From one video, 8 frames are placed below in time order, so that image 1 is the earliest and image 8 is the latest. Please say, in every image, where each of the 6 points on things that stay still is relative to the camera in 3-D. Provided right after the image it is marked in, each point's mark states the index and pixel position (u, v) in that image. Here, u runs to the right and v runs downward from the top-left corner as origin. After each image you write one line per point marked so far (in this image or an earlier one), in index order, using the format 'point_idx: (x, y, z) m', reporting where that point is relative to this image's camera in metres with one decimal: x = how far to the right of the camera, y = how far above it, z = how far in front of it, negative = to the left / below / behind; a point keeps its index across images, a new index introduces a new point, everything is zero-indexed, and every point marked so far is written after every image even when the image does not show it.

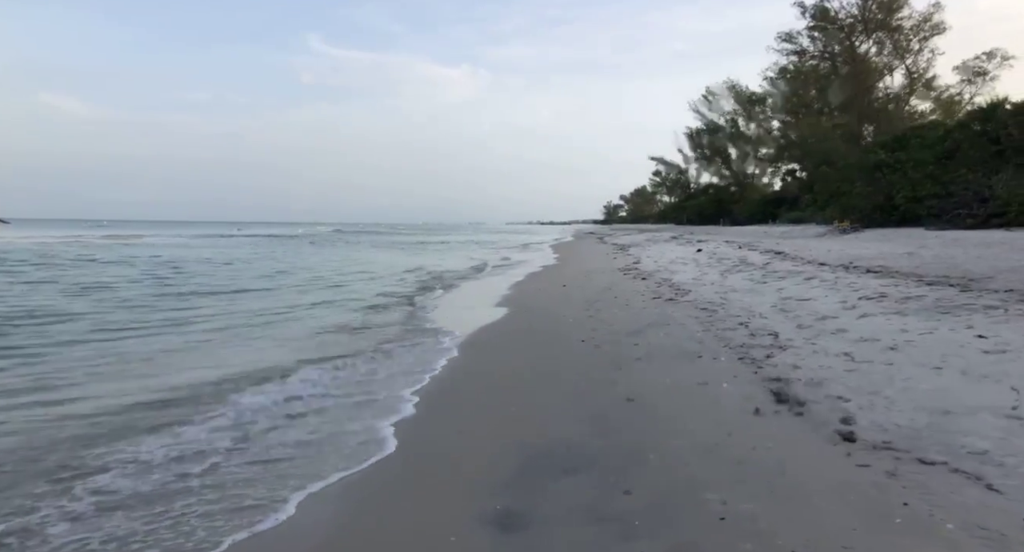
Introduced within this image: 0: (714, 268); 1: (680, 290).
0: (+4.5, +0.2, +13.7) m
1: (+2.9, -0.2, +10.7) m
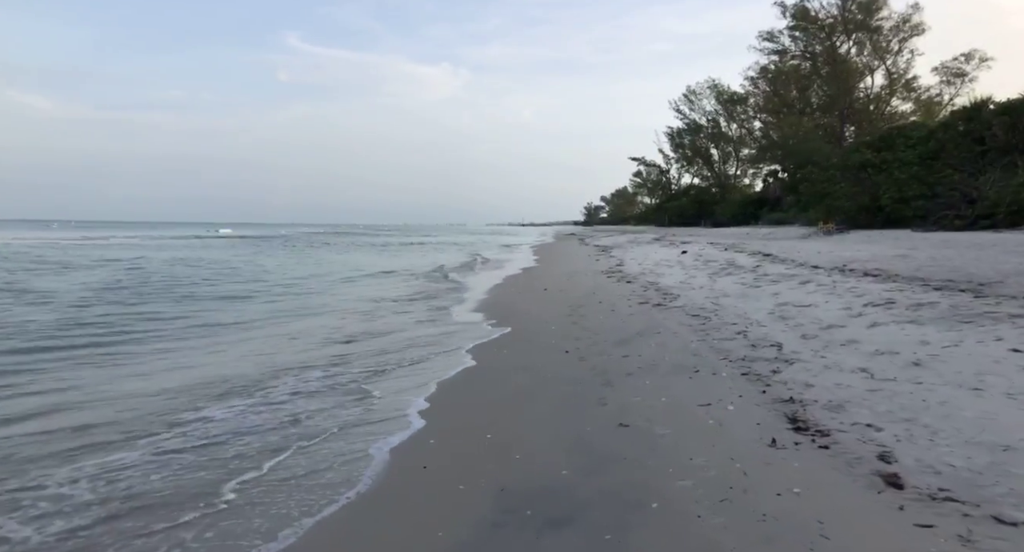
0: (+4.1, +0.1, +13.2) m
1: (+2.6, -0.3, +10.1) m
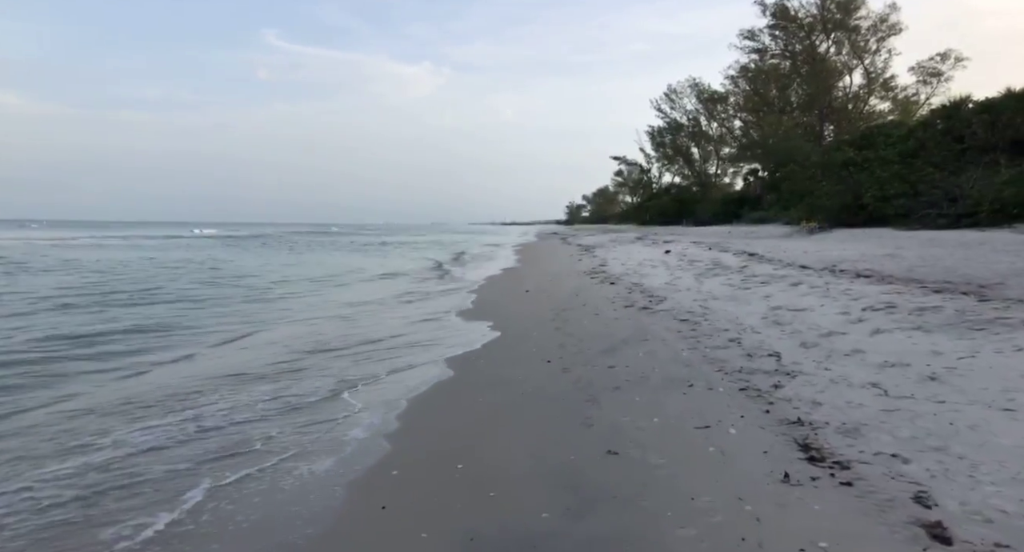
0: (+3.7, +0.1, +12.9) m
1: (+2.3, -0.3, +9.7) m
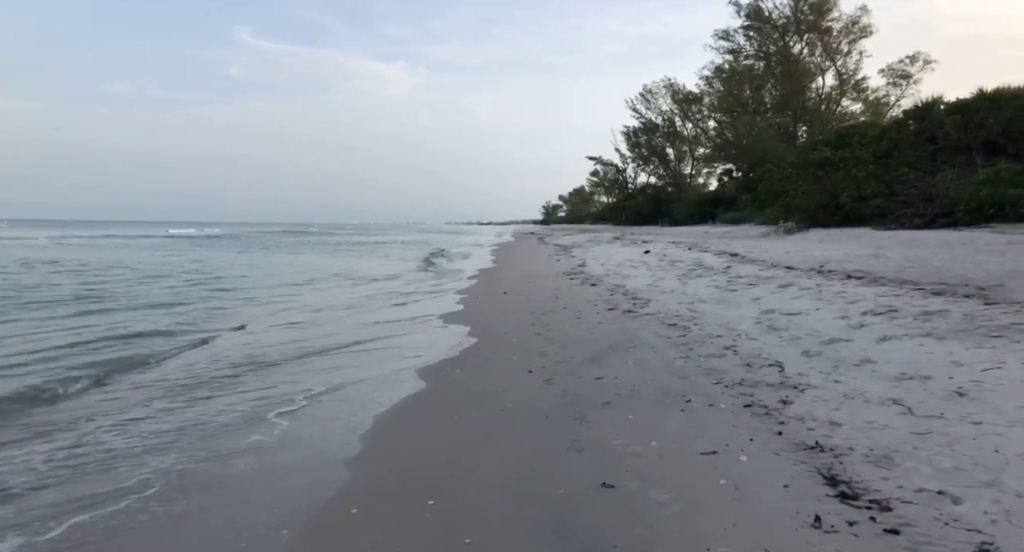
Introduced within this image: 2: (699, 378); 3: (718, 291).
0: (+3.2, +0.1, +12.5) m
1: (+1.9, -0.3, +9.3) m
2: (+1.4, -0.8, +4.7) m
3: (+3.0, -0.2, +9.0) m
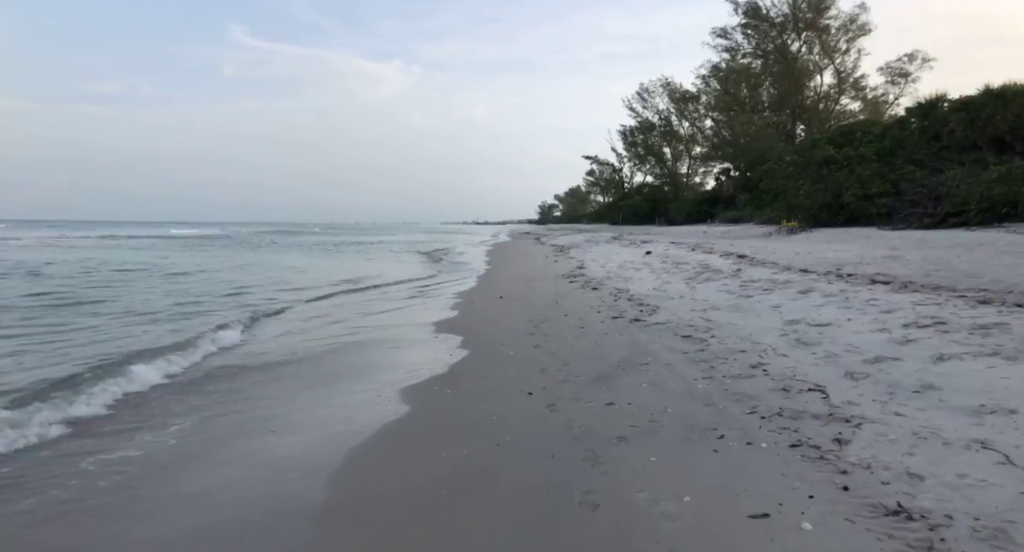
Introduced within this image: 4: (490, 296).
0: (+3.1, 0.0, +11.9) m
1: (+1.9, -0.4, +8.6) m
2: (+1.4, -0.8, +4.0) m
3: (+3.0, -0.3, +8.3) m
4: (-0.4, -0.4, +11.6) m
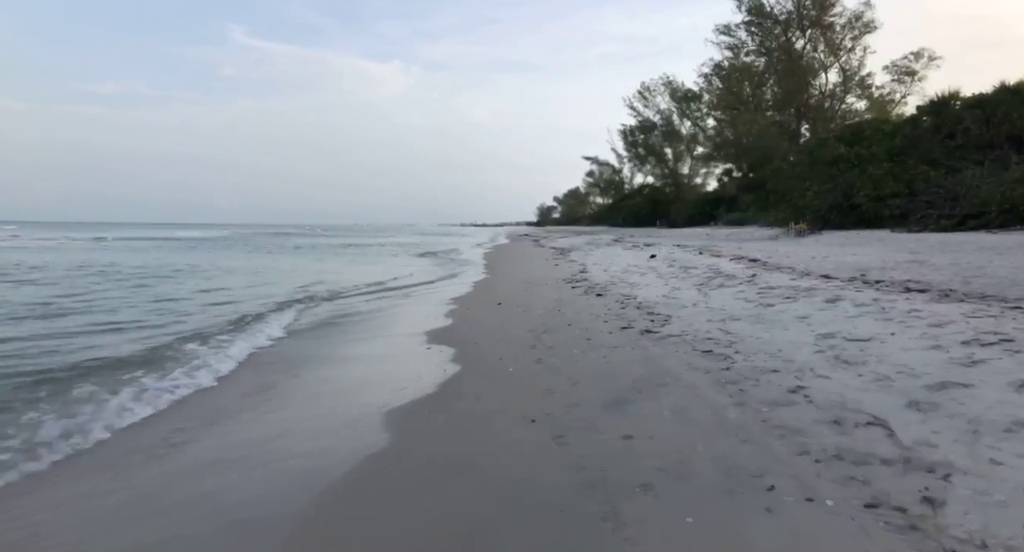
0: (+3.1, -0.1, +11.2) m
1: (+1.9, -0.5, +8.0) m
2: (+1.4, -0.9, +3.3) m
3: (+3.0, -0.4, +7.6) m
4: (-0.4, -0.5, +11.0) m
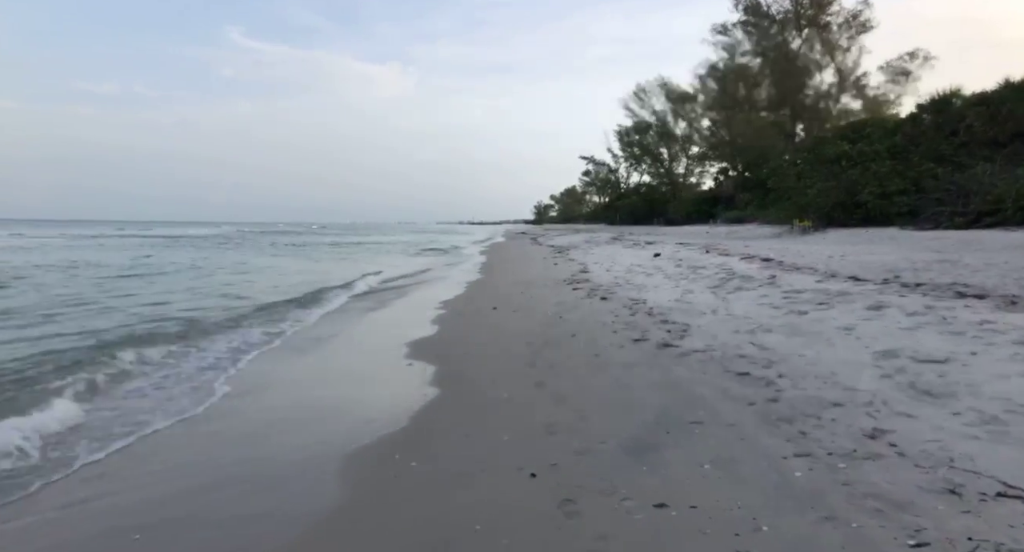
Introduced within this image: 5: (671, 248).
0: (+3.1, -0.1, +10.2) m
1: (+1.8, -0.5, +7.0) m
2: (+1.4, -1.0, +2.4) m
3: (+2.9, -0.4, +6.7) m
4: (-0.5, -0.5, +10.0) m
5: (+4.8, +0.8, +18.6) m
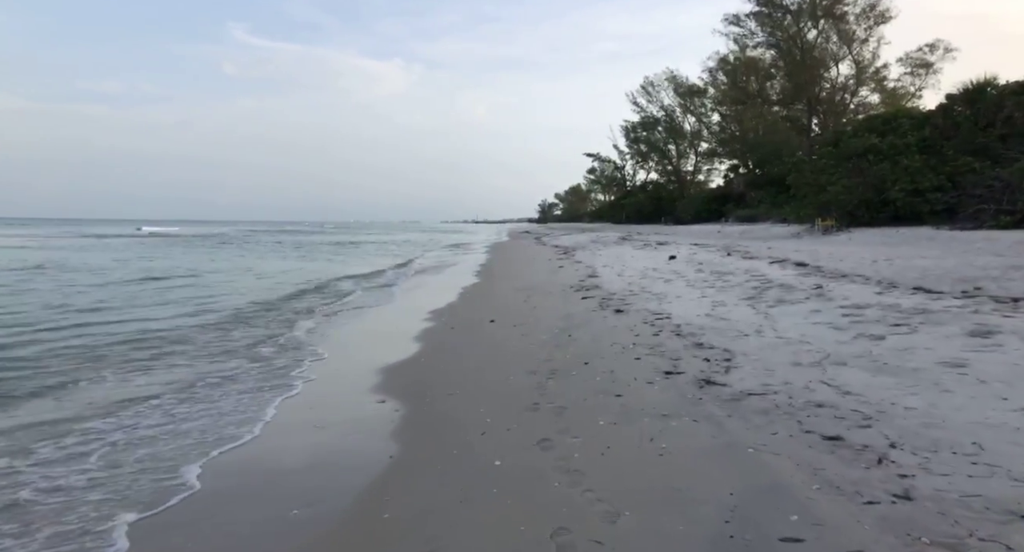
0: (+3.1, -0.2, +8.8) m
1: (+1.8, -0.6, +5.6) m
2: (+1.3, -1.1, +0.9) m
3: (+2.9, -0.5, +5.3) m
4: (-0.5, -0.6, +8.6) m
5: (+4.9, +0.7, +17.2) m
